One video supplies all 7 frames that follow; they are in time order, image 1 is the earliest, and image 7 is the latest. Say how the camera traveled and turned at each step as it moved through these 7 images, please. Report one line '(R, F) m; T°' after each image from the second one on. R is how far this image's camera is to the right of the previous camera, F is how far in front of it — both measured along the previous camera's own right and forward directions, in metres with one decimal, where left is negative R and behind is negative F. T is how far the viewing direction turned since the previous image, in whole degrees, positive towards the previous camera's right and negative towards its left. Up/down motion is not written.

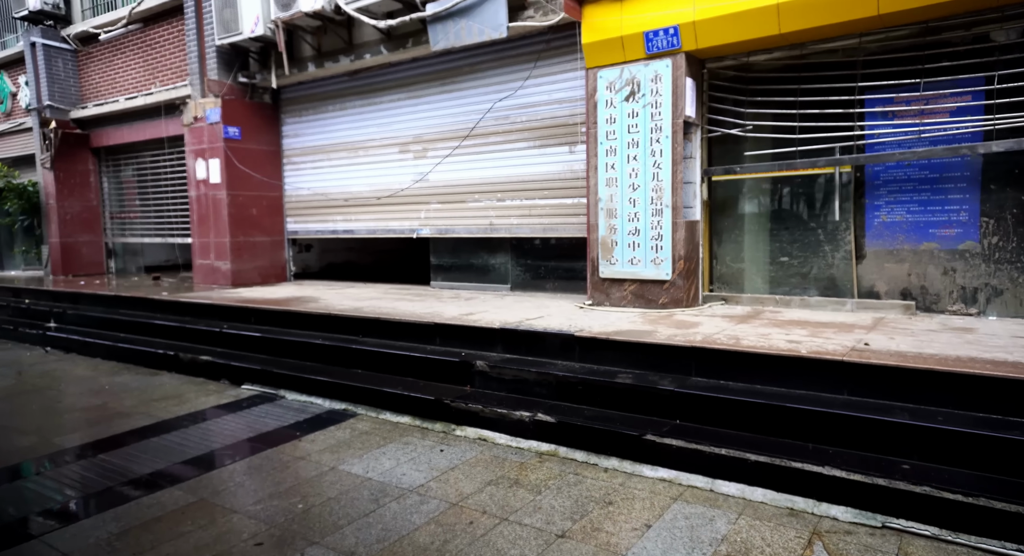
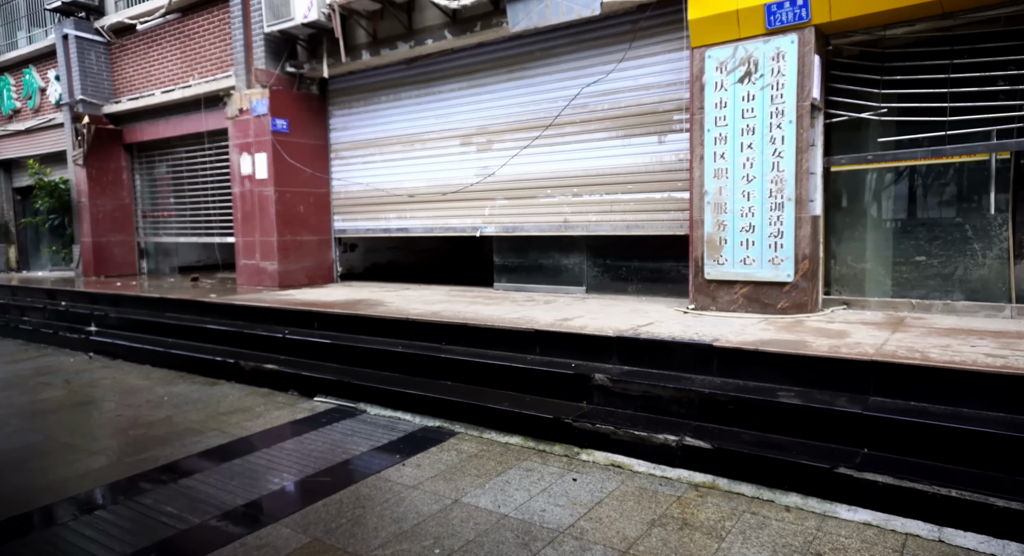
(-0.7, +0.6) m; -1°
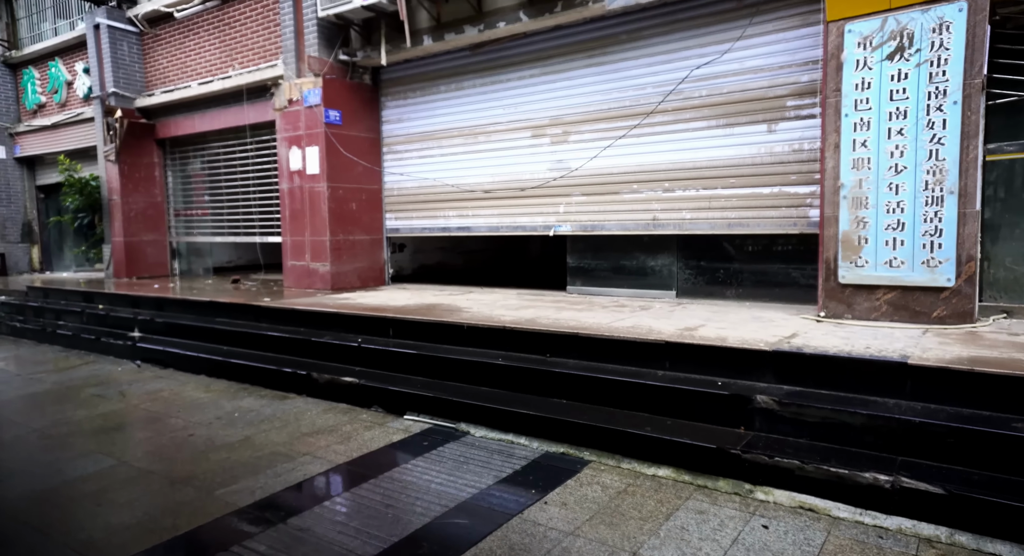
(-0.8, +0.6) m; -1°
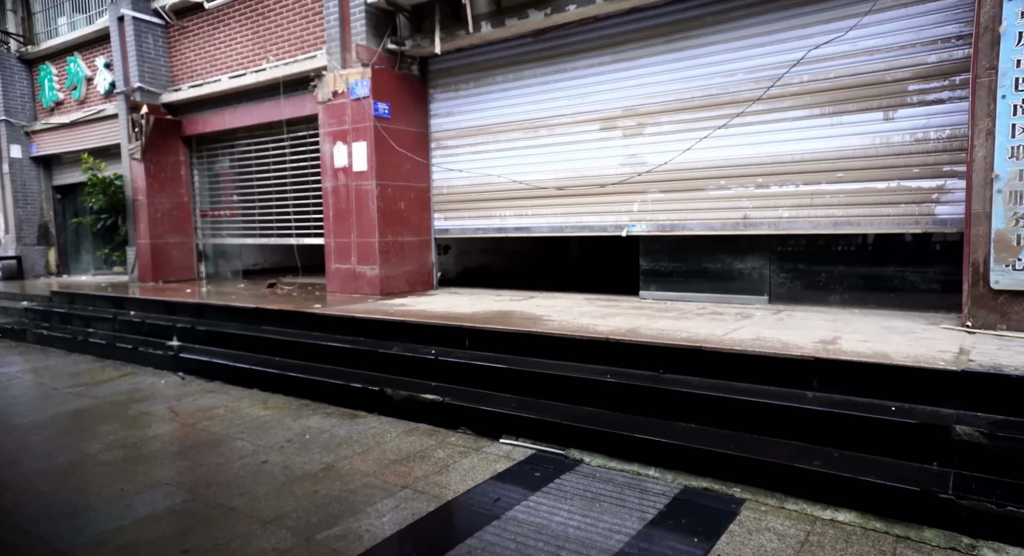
(-0.7, +0.6) m; 0°
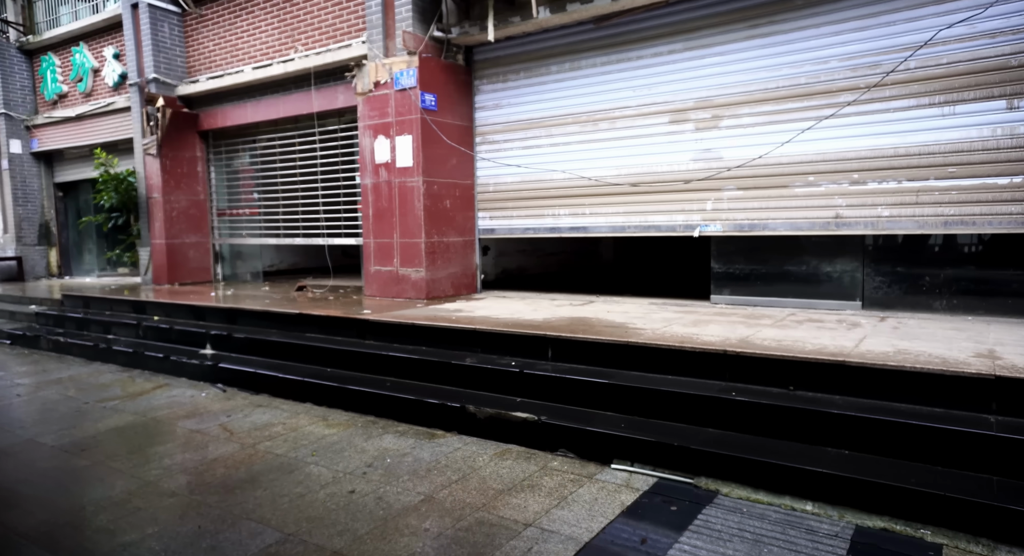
(-0.7, +0.5) m; +1°
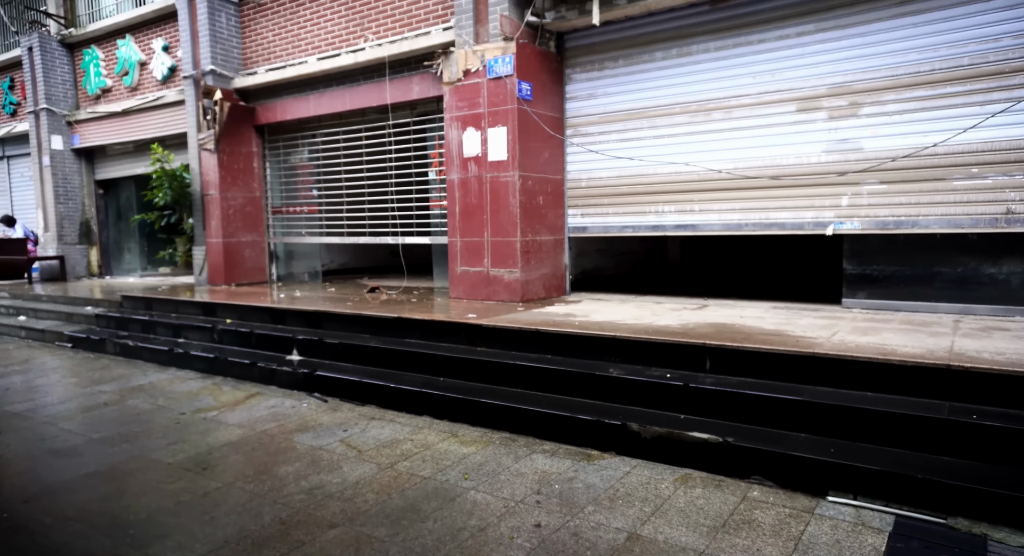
(-1.0, +0.5) m; -1°
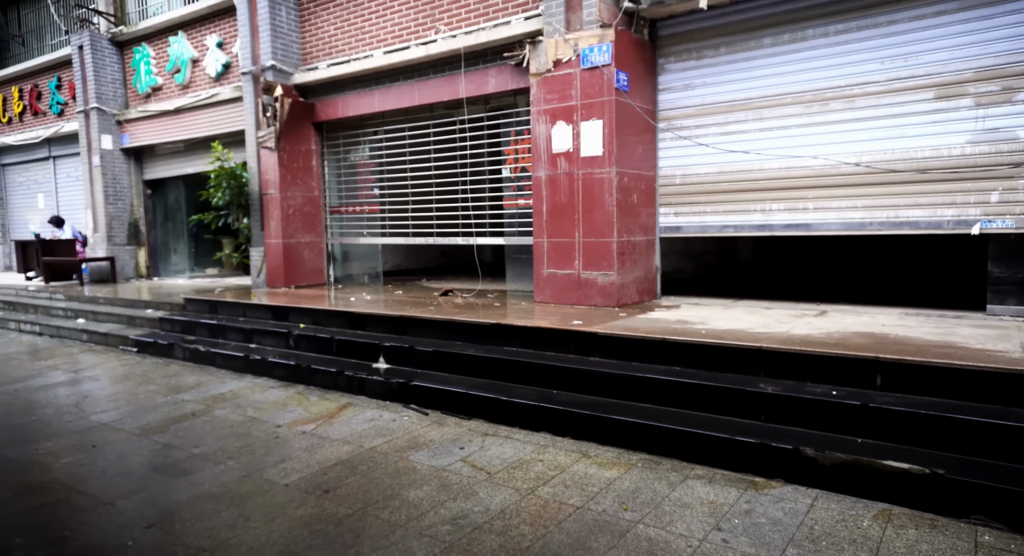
(-0.7, +0.4) m; -2°
